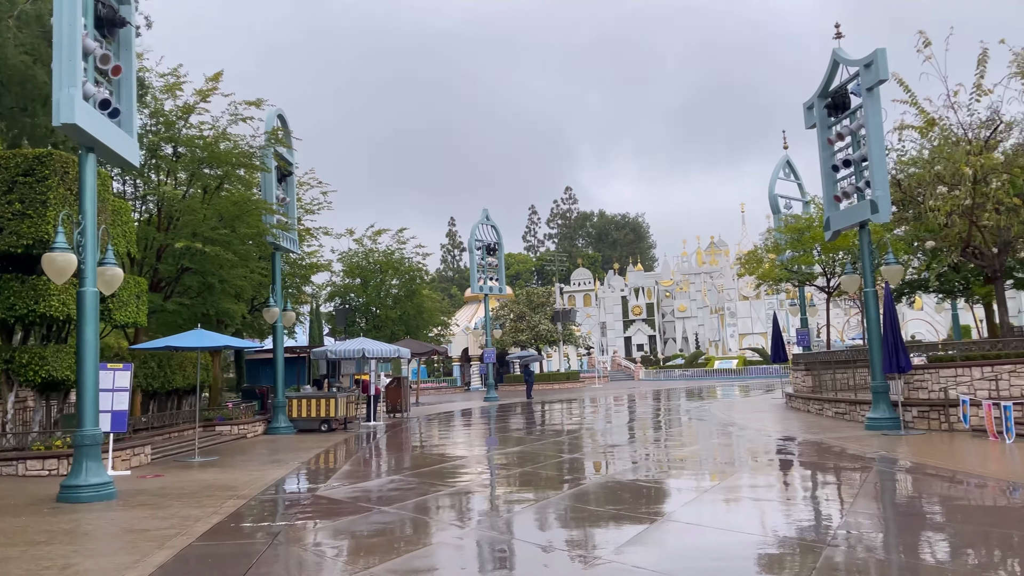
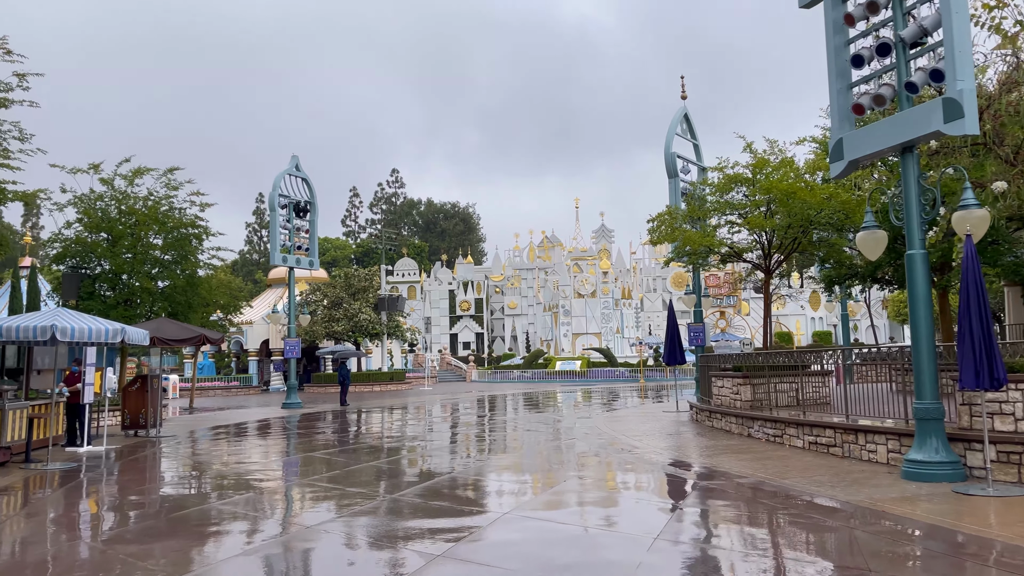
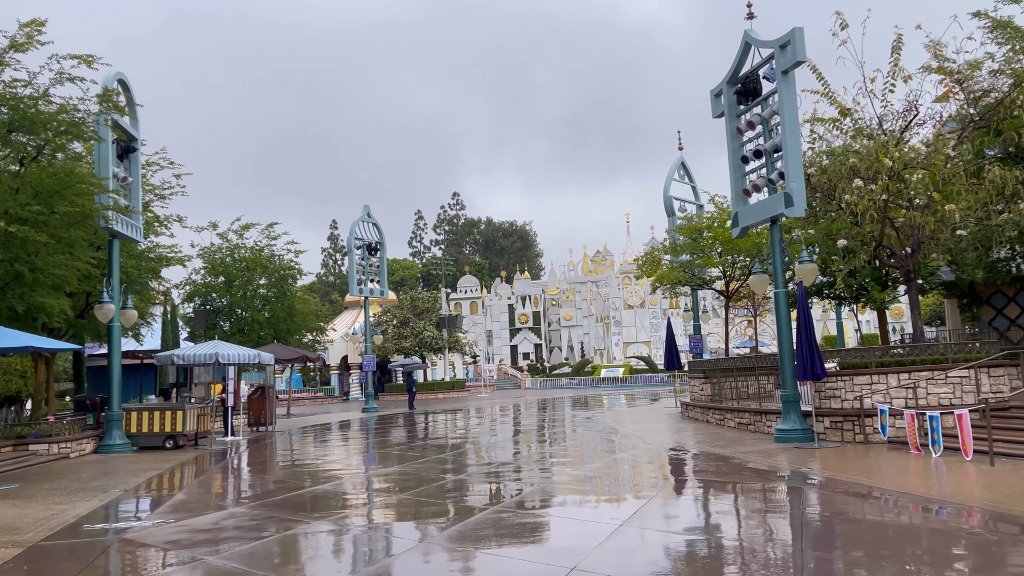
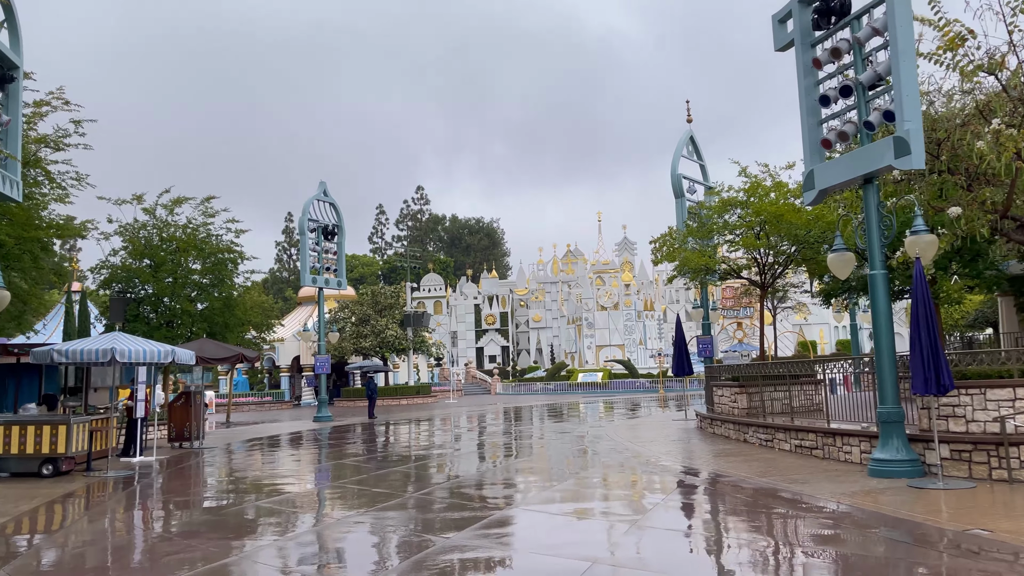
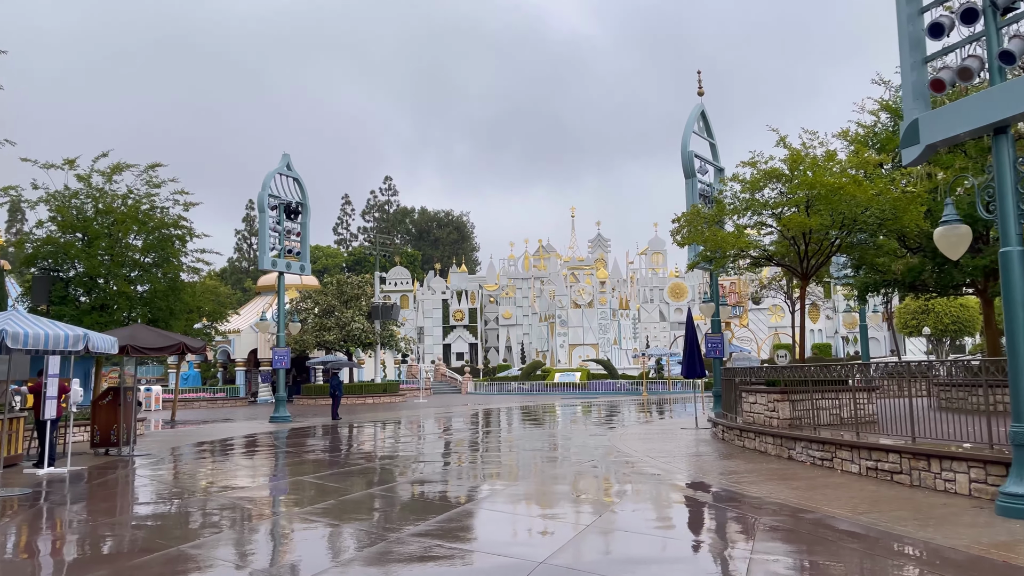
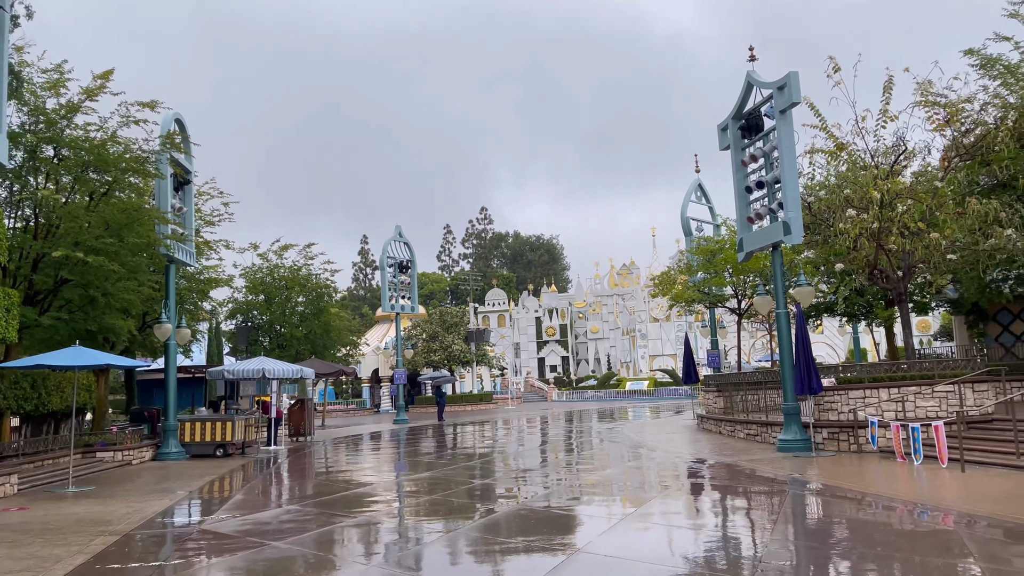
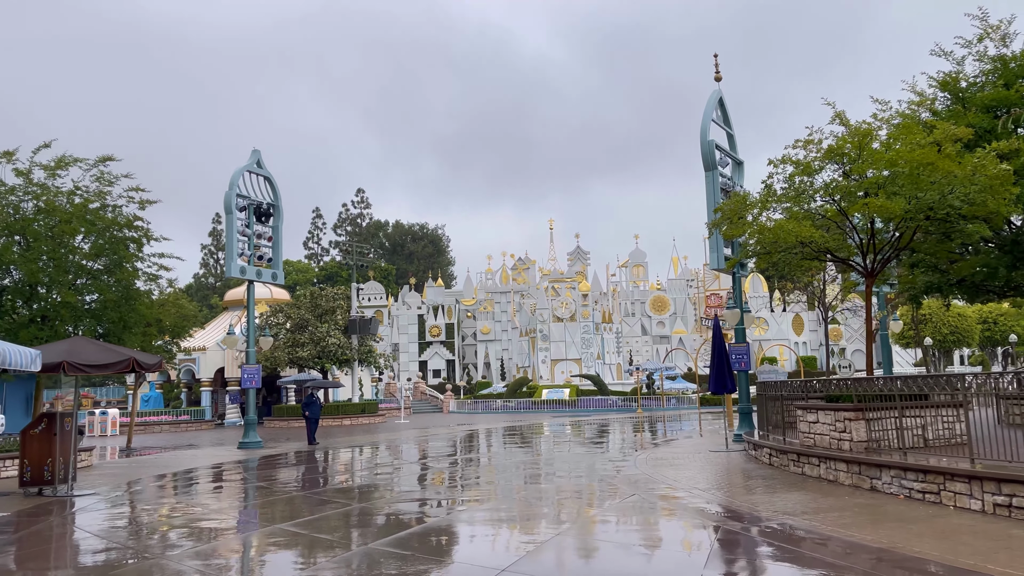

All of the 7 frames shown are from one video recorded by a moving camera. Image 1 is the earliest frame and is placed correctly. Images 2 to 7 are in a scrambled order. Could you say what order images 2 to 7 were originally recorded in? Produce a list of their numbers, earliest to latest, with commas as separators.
6, 3, 4, 2, 5, 7
